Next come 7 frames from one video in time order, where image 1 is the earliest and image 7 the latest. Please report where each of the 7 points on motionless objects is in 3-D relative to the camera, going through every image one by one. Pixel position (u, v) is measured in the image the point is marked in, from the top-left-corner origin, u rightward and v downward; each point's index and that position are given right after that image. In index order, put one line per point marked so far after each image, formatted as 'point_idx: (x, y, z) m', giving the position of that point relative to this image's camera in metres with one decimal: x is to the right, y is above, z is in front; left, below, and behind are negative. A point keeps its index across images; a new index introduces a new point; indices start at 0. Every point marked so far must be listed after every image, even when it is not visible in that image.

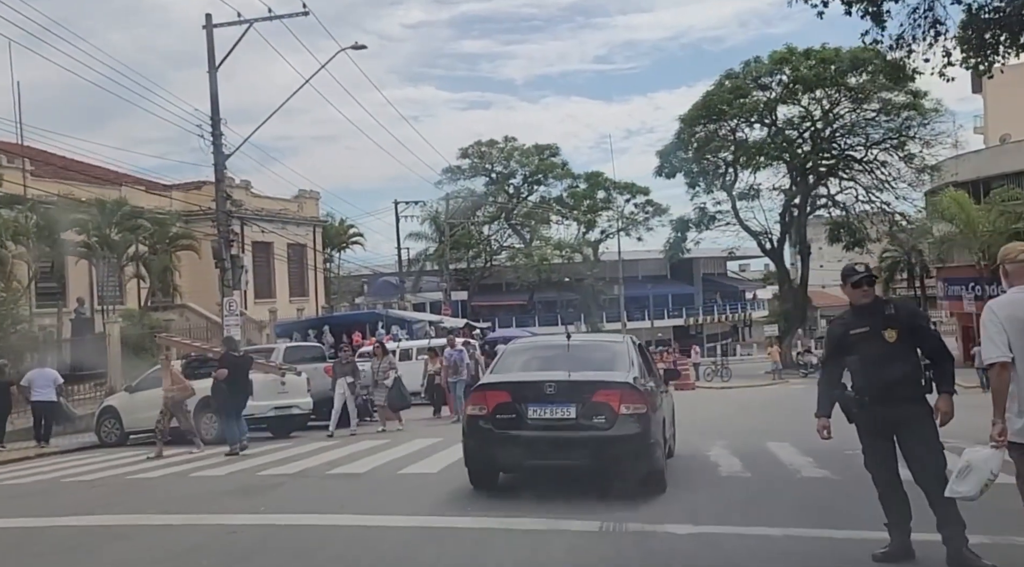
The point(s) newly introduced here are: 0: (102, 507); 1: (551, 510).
0: (-3.9, -2.1, +8.5) m
1: (+0.4, -2.0, +7.9) m
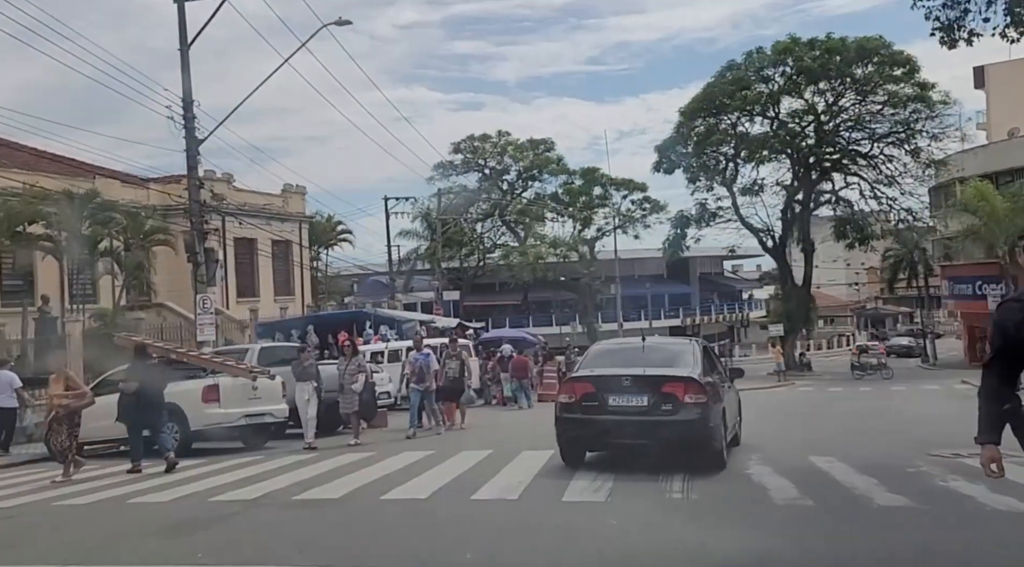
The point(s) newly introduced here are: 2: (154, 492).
0: (-3.9, -2.0, +6.8) m
1: (+0.4, -1.9, +6.2) m
2: (-3.7, -2.1, +9.1) m
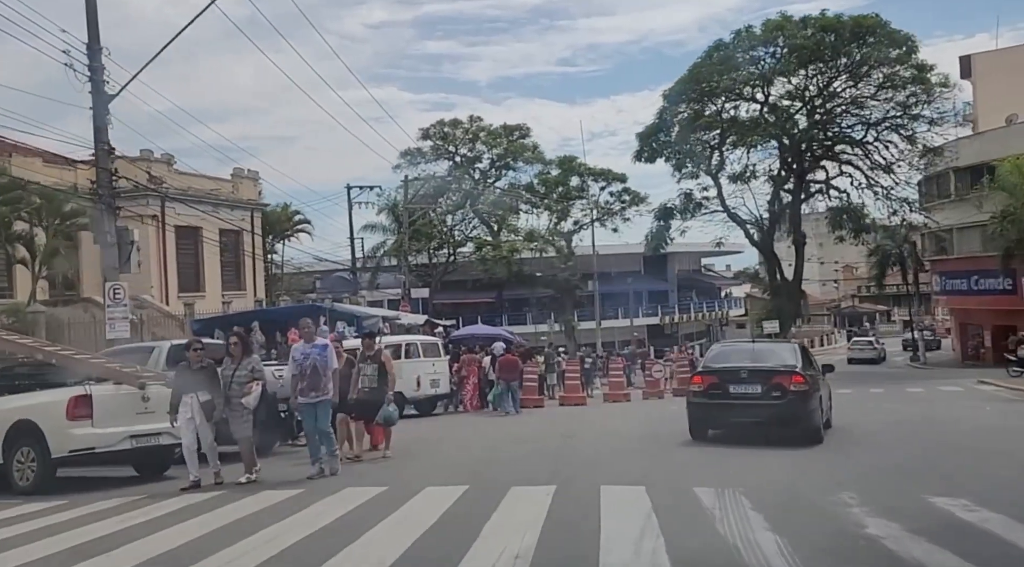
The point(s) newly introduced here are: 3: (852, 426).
0: (-3.9, -1.7, +3.3) m
1: (+0.4, -1.6, +2.9) m
2: (-3.8, -1.9, +5.7) m
3: (+7.6, -3.1, +19.4) m
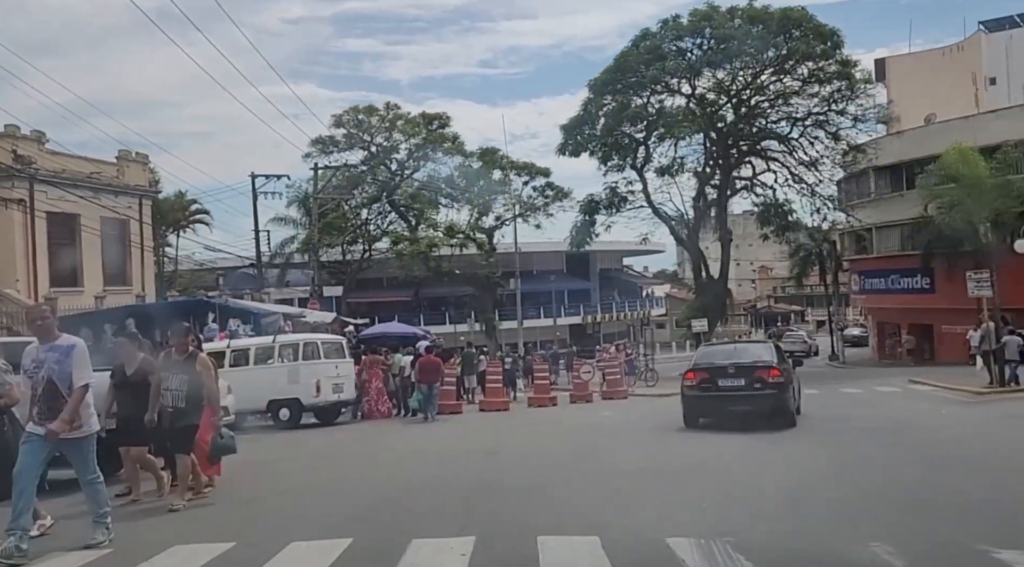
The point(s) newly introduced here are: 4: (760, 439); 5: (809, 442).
0: (-4.1, -1.5, +0.7) m
1: (+0.2, -1.4, +0.6) m
2: (-4.2, -1.7, +3.0) m
3: (+5.9, -3.0, +17.7) m
4: (+5.1, -3.1, +18.0) m
5: (+5.9, -2.9, +17.4) m
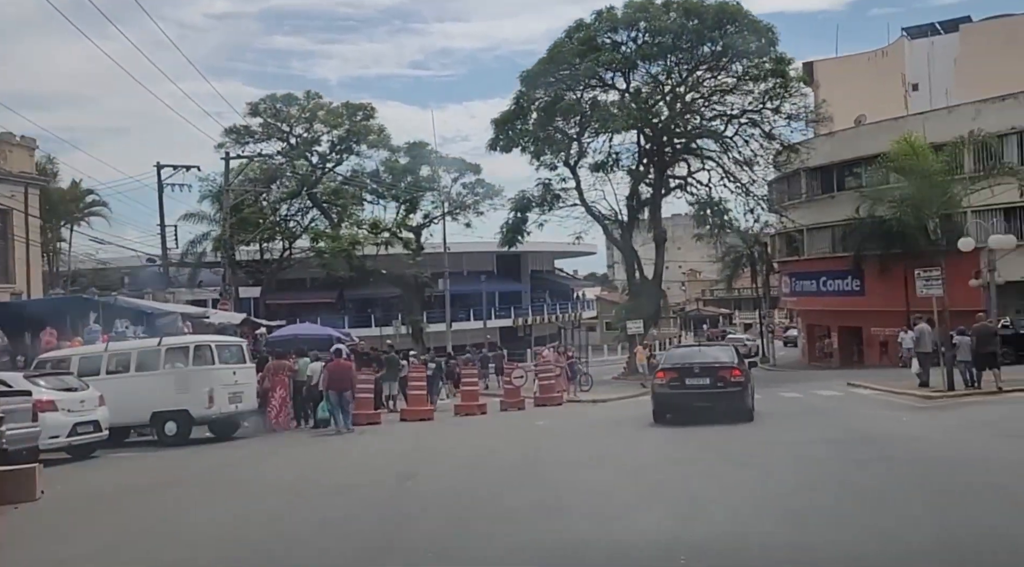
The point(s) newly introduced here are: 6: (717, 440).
0: (-4.1, -1.4, -1.6) m
1: (+0.2, -1.2, -1.3) m
2: (-4.4, -1.5, +0.8) m
3: (+4.6, -2.9, +16.2) m
4: (+3.7, -3.0, +16.4) m
5: (+4.5, -2.9, +15.8) m
6: (+4.0, -3.0, +17.3) m
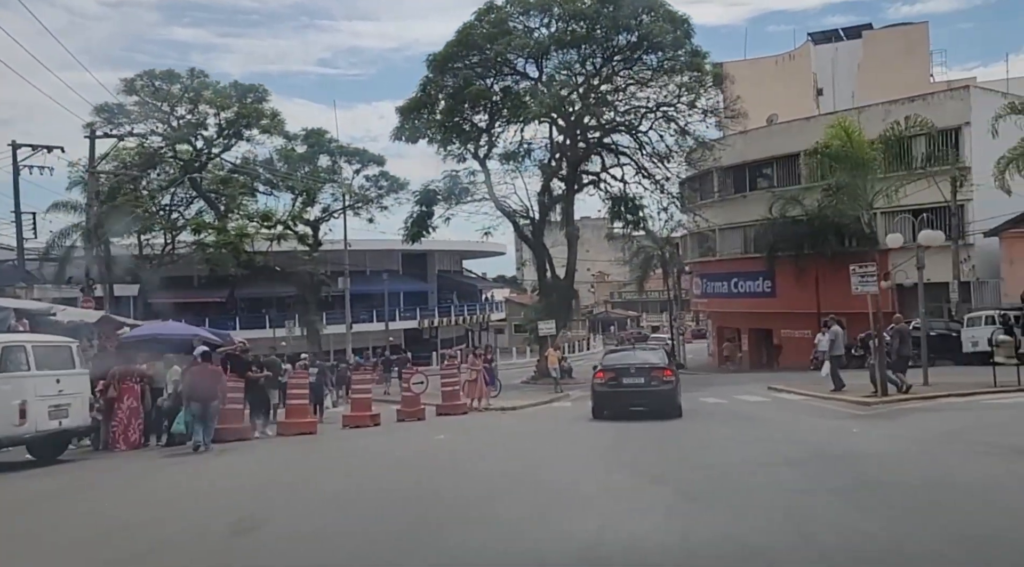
0: (-3.8, -1.1, -4.6) m
1: (+0.4, -1.0, -3.8) m
2: (-4.4, -1.2, -2.3) m
3: (+2.9, -2.7, +14.0) m
4: (+2.0, -2.8, +14.2) m
5: (+2.9, -2.7, +13.6) m
6: (+2.2, -2.9, +15.0) m
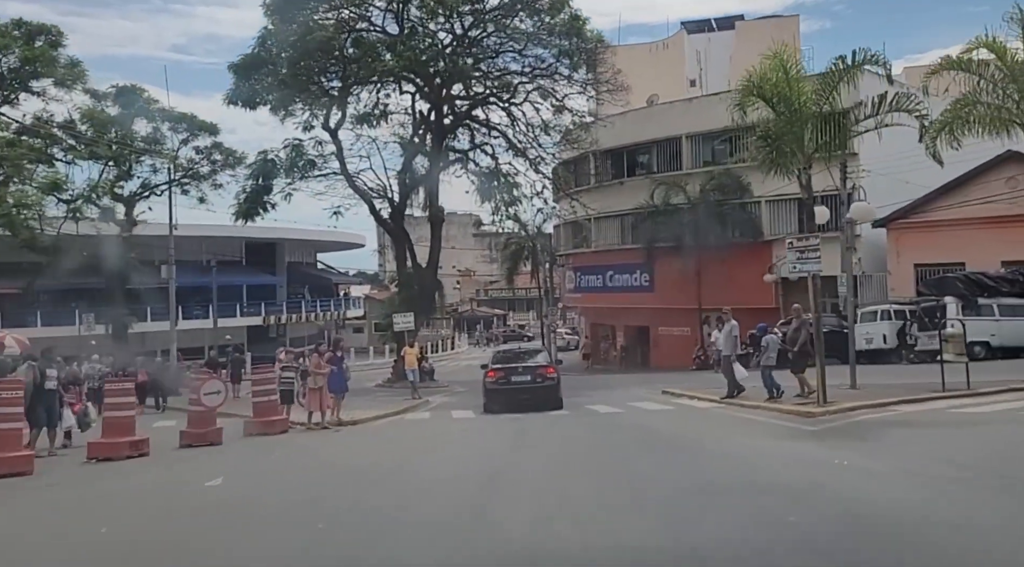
0: (-2.8, -0.6, -10.4) m
1: (+1.3, -0.5, -9.0) m
2: (-3.7, -0.7, -8.2) m
3: (+1.1, -2.3, +9.0) m
4: (+0.1, -2.4, +9.0) m
5: (+1.1, -2.3, +8.6) m
6: (+0.2, -2.4, +9.9) m
